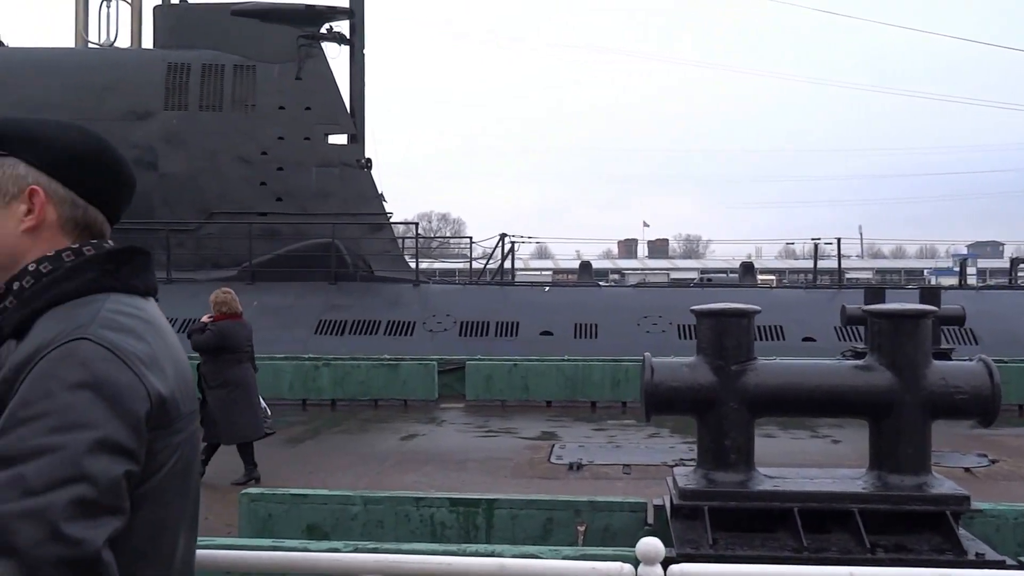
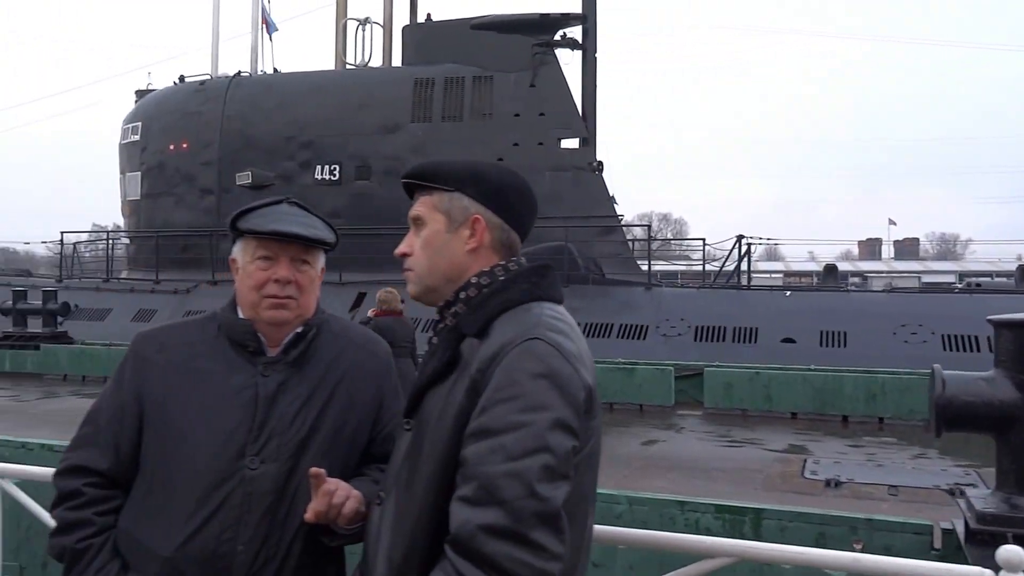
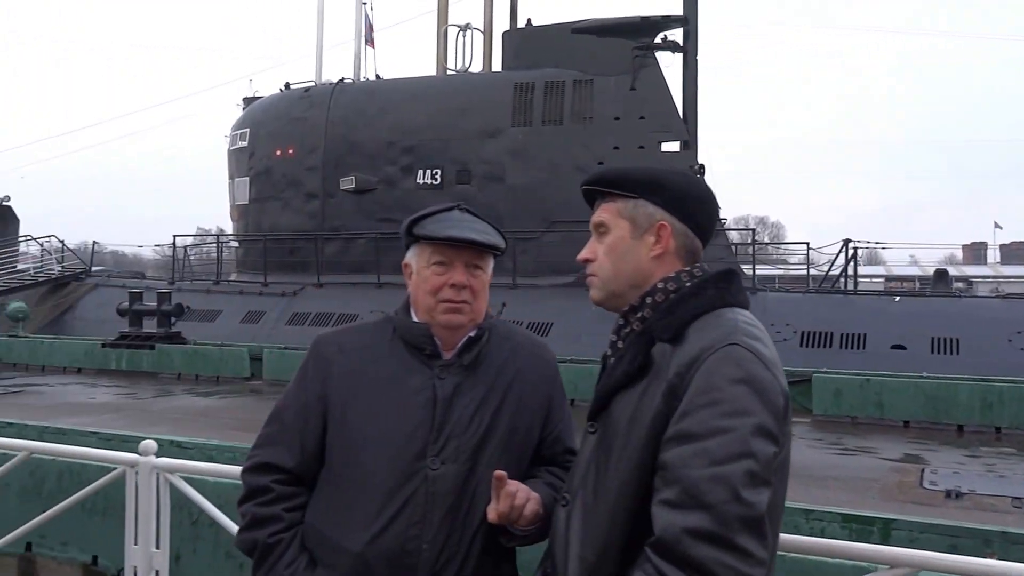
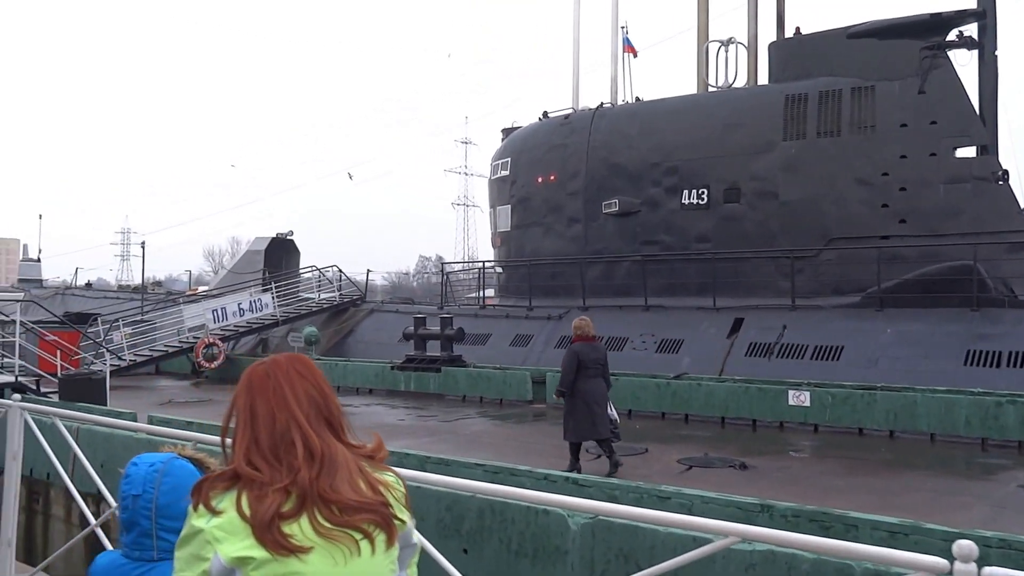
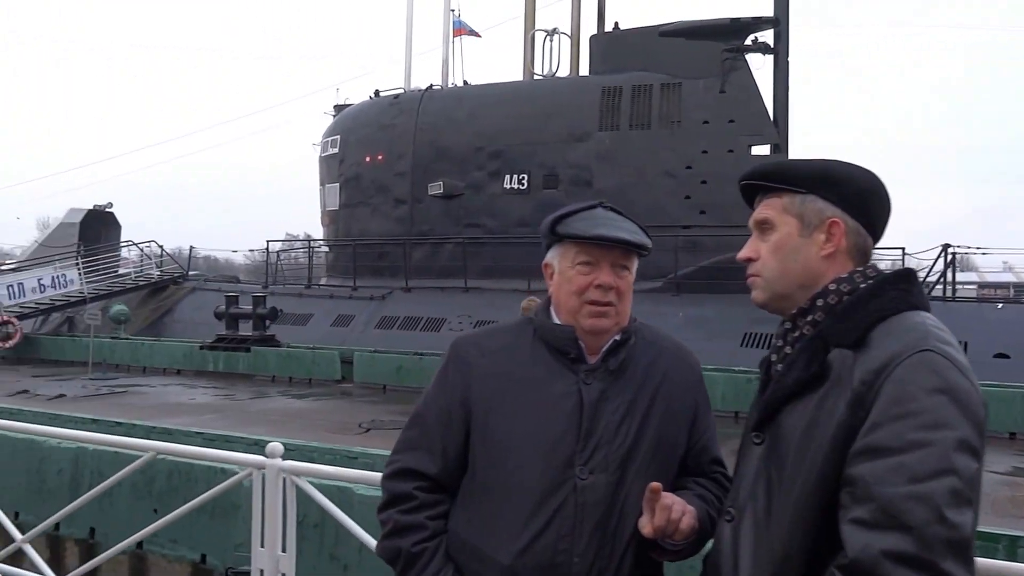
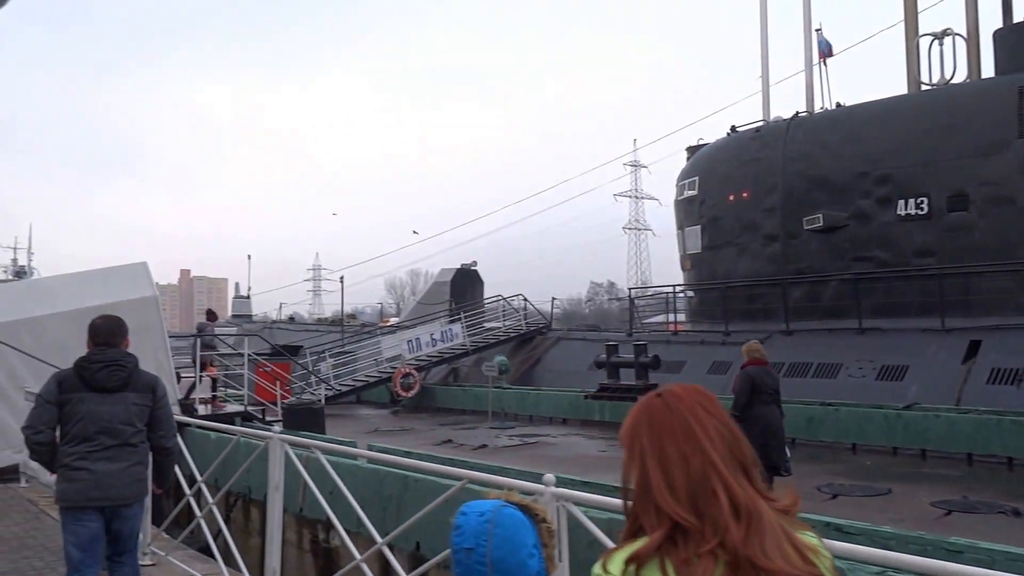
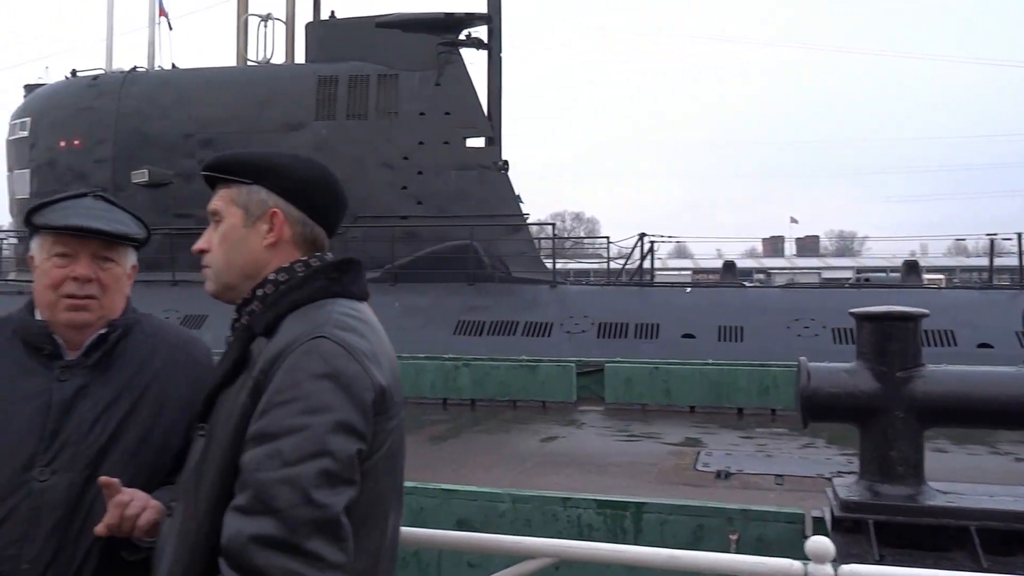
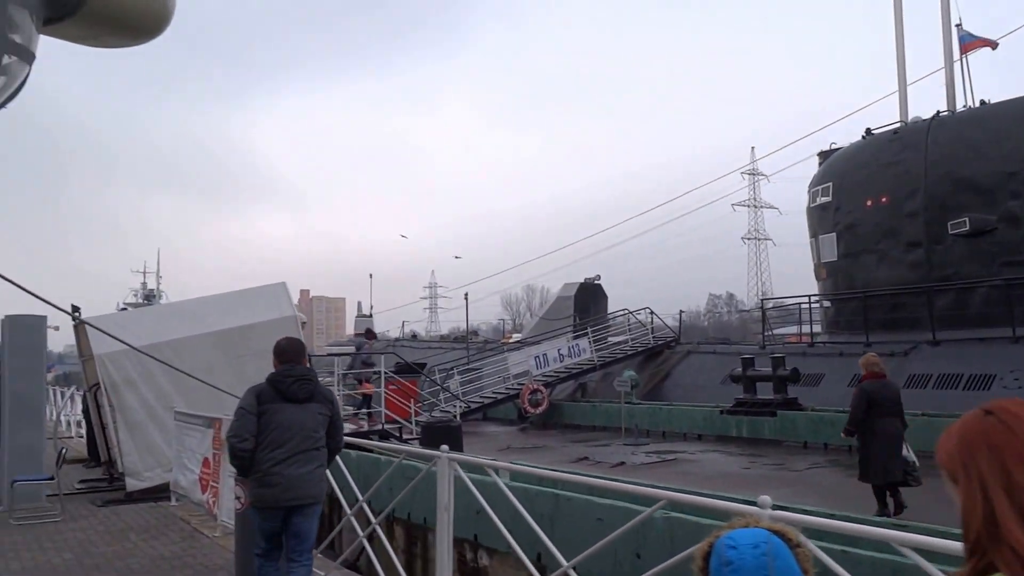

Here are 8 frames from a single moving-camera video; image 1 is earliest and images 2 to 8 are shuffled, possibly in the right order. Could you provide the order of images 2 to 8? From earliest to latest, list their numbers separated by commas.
7, 2, 3, 5, 4, 6, 8
